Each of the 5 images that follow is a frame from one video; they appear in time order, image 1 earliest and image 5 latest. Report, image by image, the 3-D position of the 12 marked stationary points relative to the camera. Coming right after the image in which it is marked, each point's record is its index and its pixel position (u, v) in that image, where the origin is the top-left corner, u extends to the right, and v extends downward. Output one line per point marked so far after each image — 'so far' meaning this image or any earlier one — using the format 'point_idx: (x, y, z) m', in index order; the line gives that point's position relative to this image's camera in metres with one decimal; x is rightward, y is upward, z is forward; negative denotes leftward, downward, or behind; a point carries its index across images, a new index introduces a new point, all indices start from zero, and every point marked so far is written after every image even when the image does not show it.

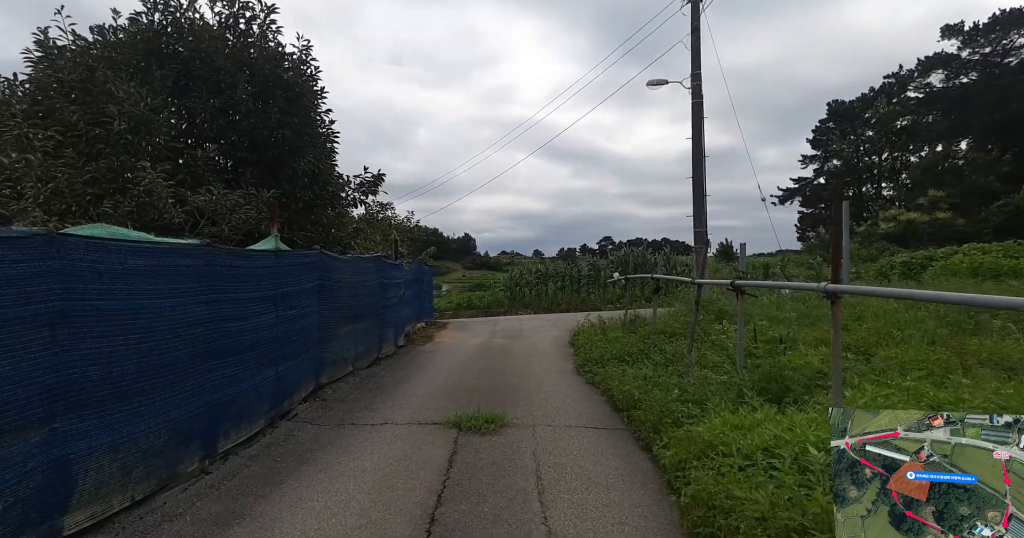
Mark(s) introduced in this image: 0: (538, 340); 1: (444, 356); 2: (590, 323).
0: (+0.5, -1.4, +9.9) m
1: (-1.1, -1.5, +8.5) m
2: (+1.6, -1.1, +10.1) m
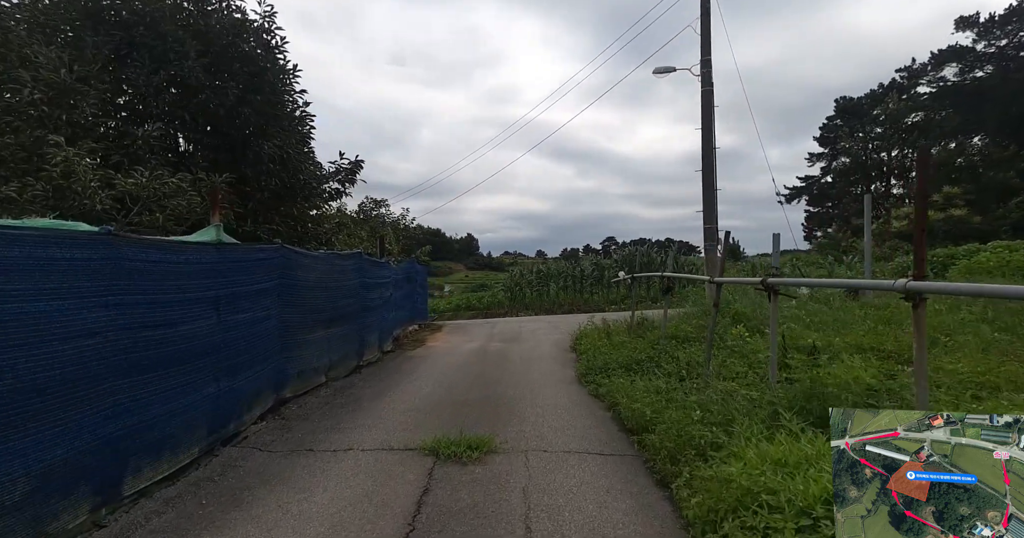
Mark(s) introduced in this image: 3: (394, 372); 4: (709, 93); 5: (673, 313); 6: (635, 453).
0: (+0.5, -1.4, +9.3) m
1: (-1.2, -1.5, +7.9) m
2: (+1.5, -1.1, +9.4) m
3: (-1.6, -1.4, +6.9) m
4: (+4.5, +4.0, +11.4) m
5: (+3.0, -0.8, +9.2) m
6: (+1.0, -1.4, +3.9) m
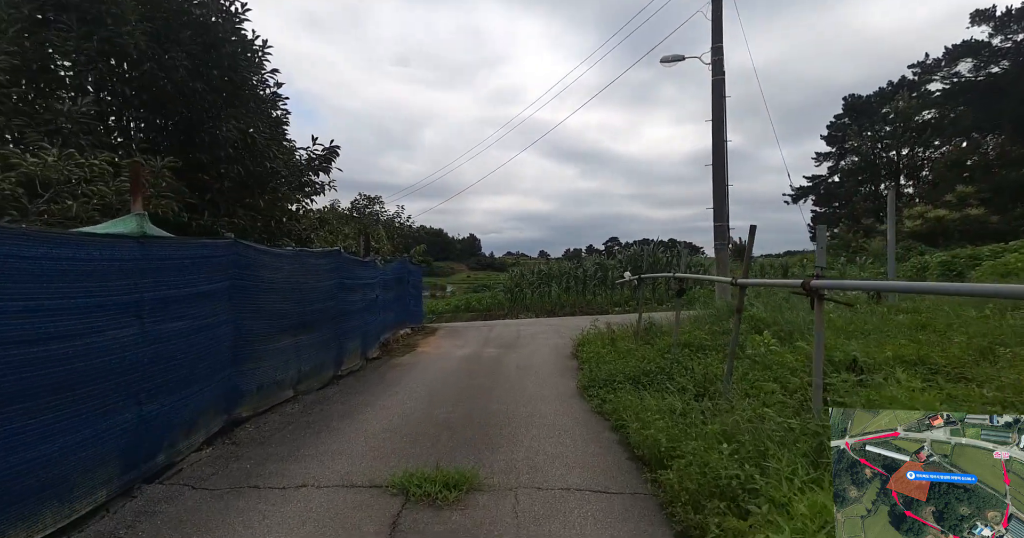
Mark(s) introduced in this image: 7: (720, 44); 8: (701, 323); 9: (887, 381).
0: (+0.4, -1.4, +8.6) m
1: (-1.3, -1.5, +7.2) m
2: (+1.5, -1.1, +8.8) m
3: (-1.7, -1.4, +6.3) m
4: (+4.5, +4.0, +10.8) m
5: (+2.9, -0.8, +8.5) m
6: (+0.9, -1.4, +3.3) m
7: (+4.7, +5.1, +11.3) m
8: (+2.7, -0.8, +7.1) m
9: (+2.8, -0.8, +3.8) m
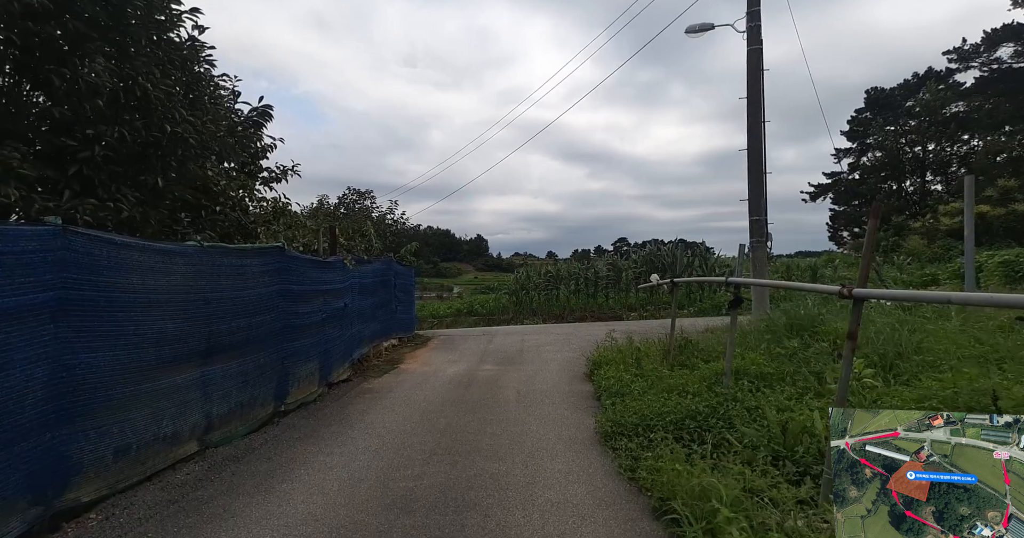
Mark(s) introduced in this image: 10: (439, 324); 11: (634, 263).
0: (+0.4, -1.4, +7.2) m
1: (-1.3, -1.5, +5.8) m
2: (+1.5, -1.1, +7.3) m
3: (-1.7, -1.4, +4.9) m
4: (+4.5, +4.0, +9.3) m
5: (+2.9, -0.9, +7.0) m
6: (+0.8, -1.5, +1.8) m
7: (+4.8, +5.0, +9.8) m
8: (+2.7, -0.8, +5.7) m
9: (+2.8, -0.9, +2.3) m
10: (-2.8, -2.1, +19.4) m
11: (+4.6, +0.2, +19.1) m
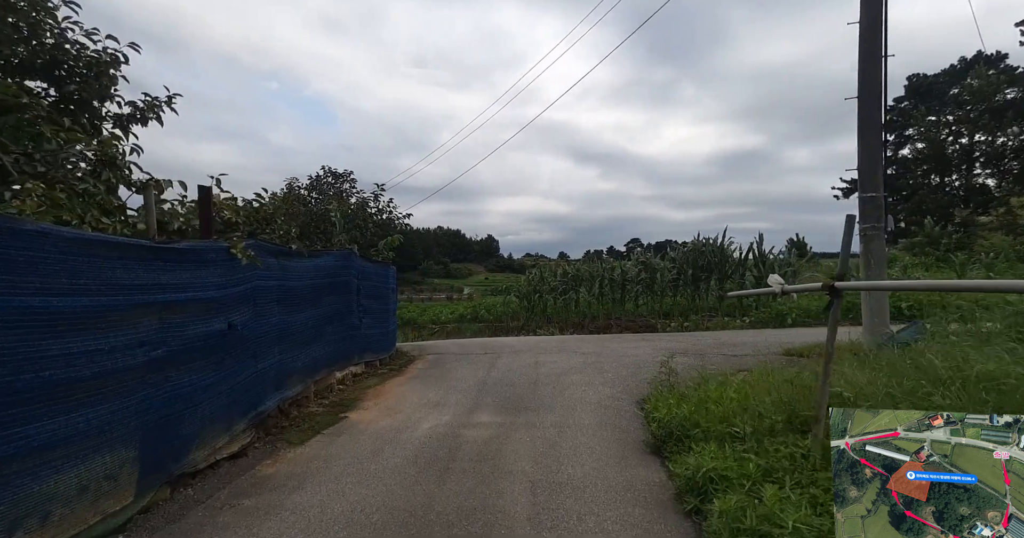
0: (+0.5, -1.4, +4.5) m
1: (-1.2, -1.4, +3.2) m
2: (+1.6, -1.1, +4.6) m
3: (-1.7, -1.4, +2.2) m
4: (+4.7, +4.0, +6.5) m
5: (+3.0, -0.8, +4.3) m
6: (+0.8, -1.4, -0.8) m
7: (+4.9, +5.1, +7.1) m
8: (+2.7, -0.8, +2.9) m
9: (+2.8, -0.8, -0.4) m
10: (-2.5, -2.1, +16.8) m
11: (+5.0, +0.2, +16.4) m
